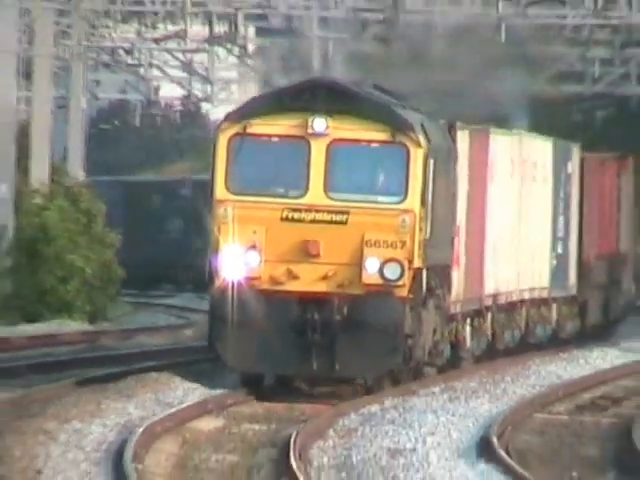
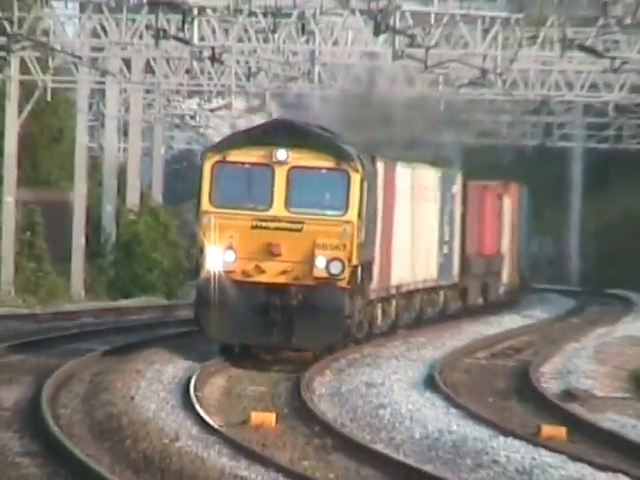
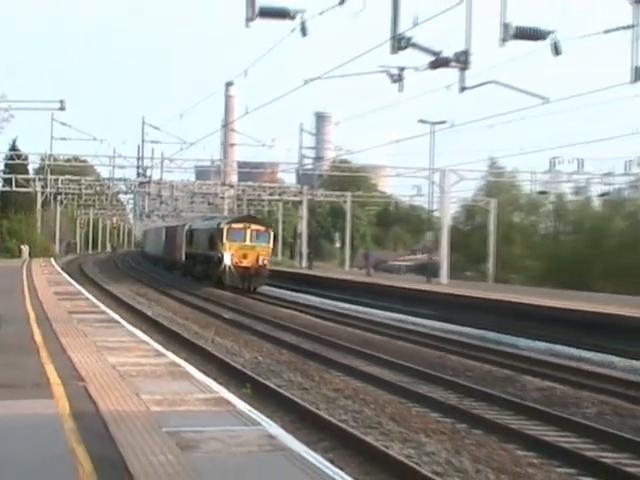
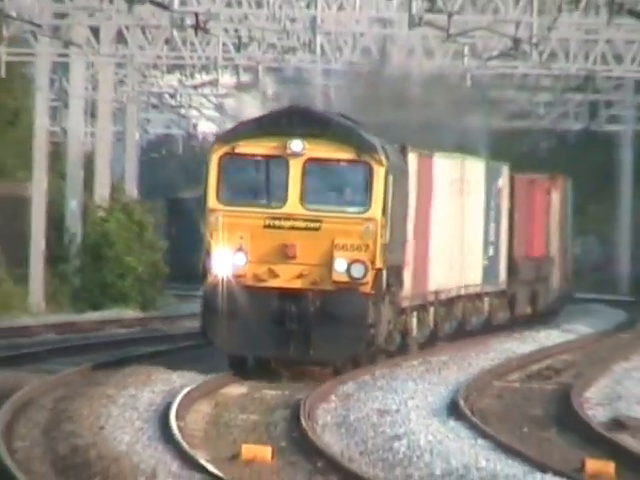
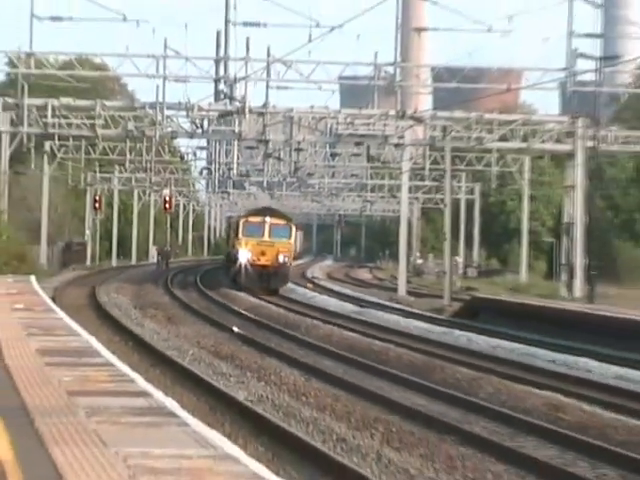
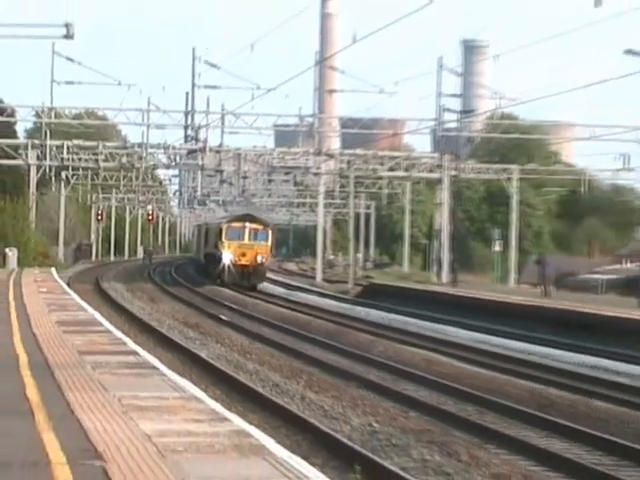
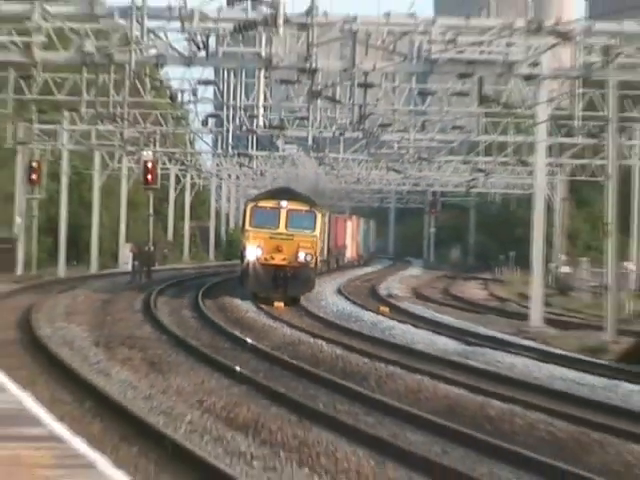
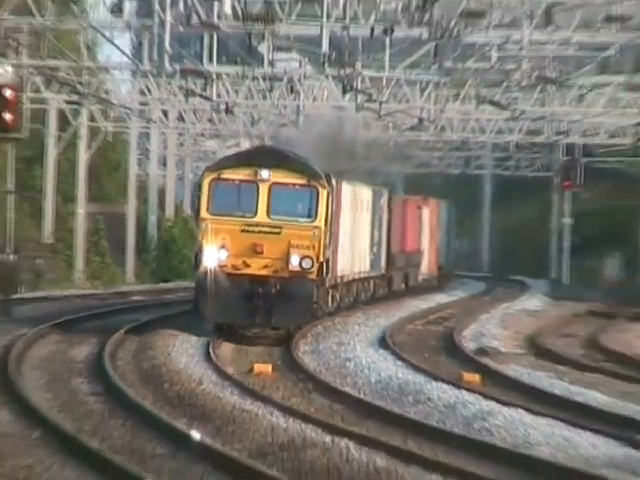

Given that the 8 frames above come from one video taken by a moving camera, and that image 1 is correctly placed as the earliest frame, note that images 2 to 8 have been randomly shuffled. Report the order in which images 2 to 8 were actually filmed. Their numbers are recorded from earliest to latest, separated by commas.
4, 2, 8, 7, 5, 6, 3
